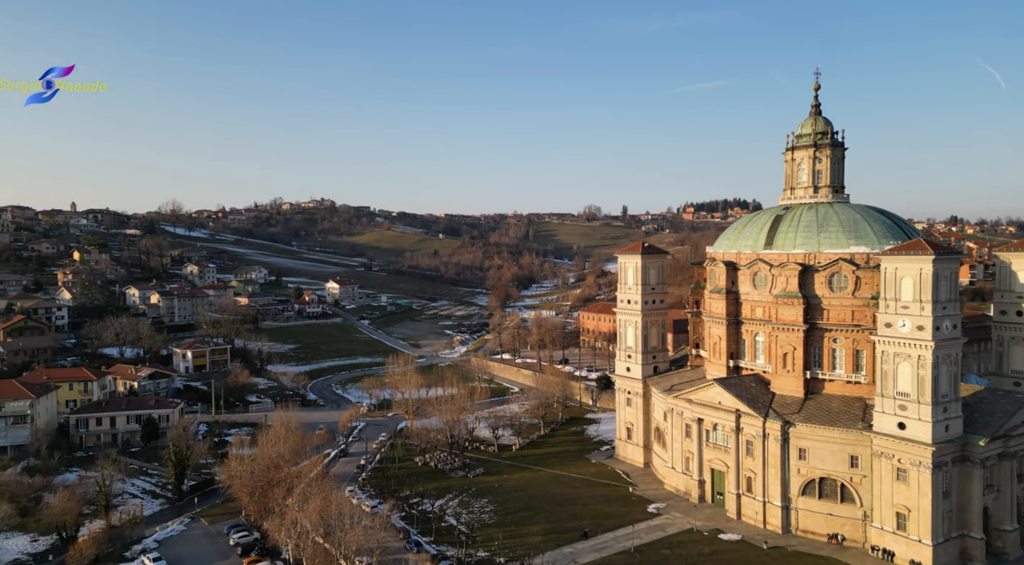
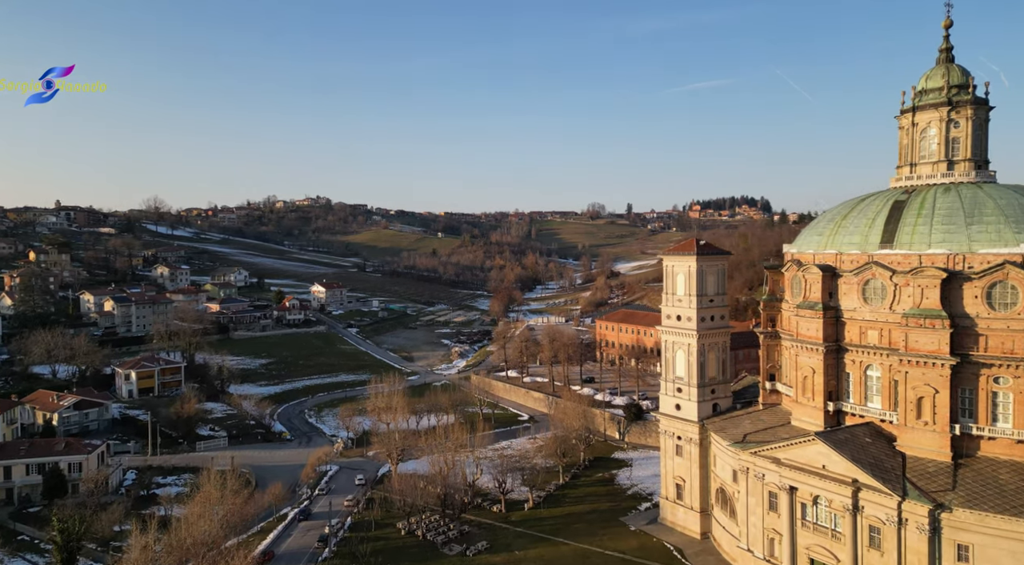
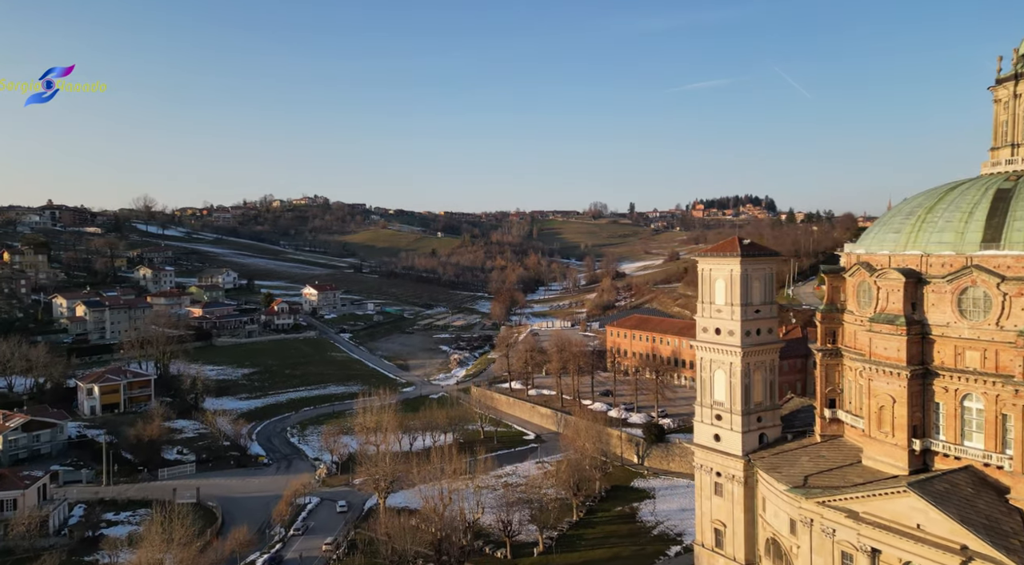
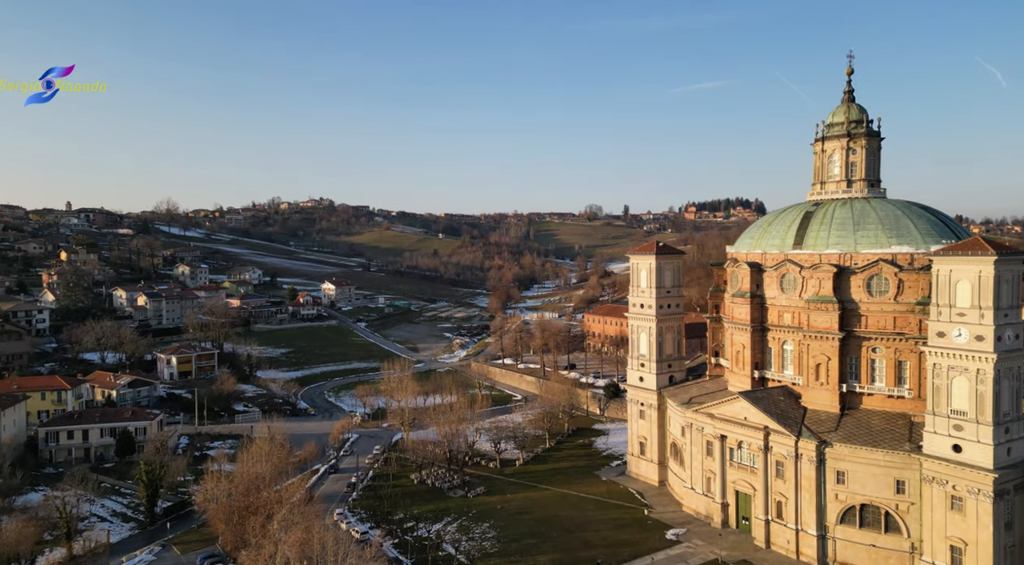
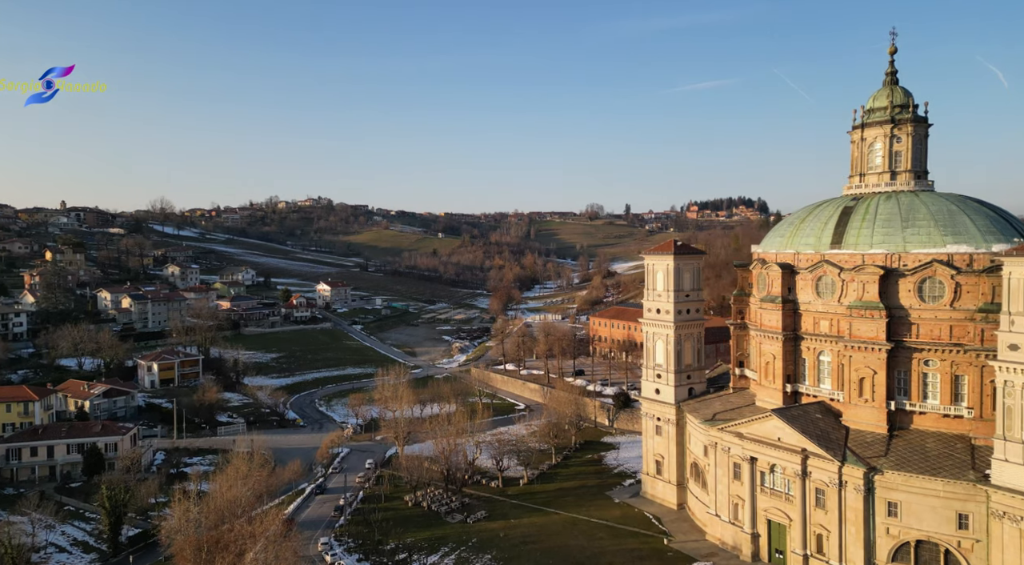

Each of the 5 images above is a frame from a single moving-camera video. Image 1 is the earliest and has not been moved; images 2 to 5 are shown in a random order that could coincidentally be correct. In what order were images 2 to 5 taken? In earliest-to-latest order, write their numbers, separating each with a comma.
4, 5, 2, 3
